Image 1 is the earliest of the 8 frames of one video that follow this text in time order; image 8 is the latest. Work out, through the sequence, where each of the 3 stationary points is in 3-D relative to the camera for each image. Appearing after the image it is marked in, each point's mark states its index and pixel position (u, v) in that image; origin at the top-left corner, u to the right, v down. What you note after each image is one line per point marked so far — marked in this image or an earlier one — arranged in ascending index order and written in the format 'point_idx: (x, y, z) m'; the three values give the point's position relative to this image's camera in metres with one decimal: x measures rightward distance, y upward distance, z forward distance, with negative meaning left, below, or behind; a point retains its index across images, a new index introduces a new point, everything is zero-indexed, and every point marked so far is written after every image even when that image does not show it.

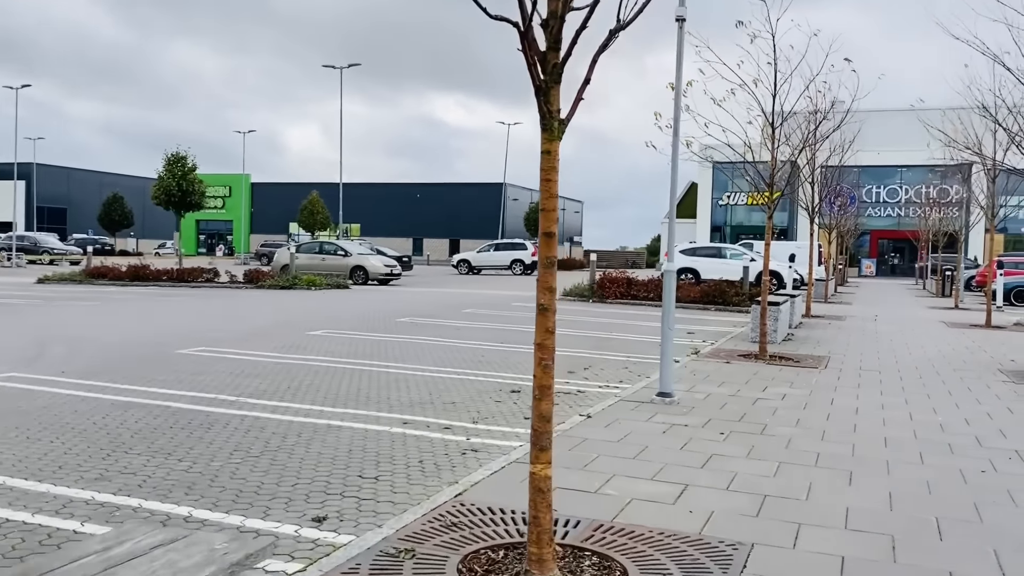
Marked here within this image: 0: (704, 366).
0: (+2.3, -0.9, +10.7) m
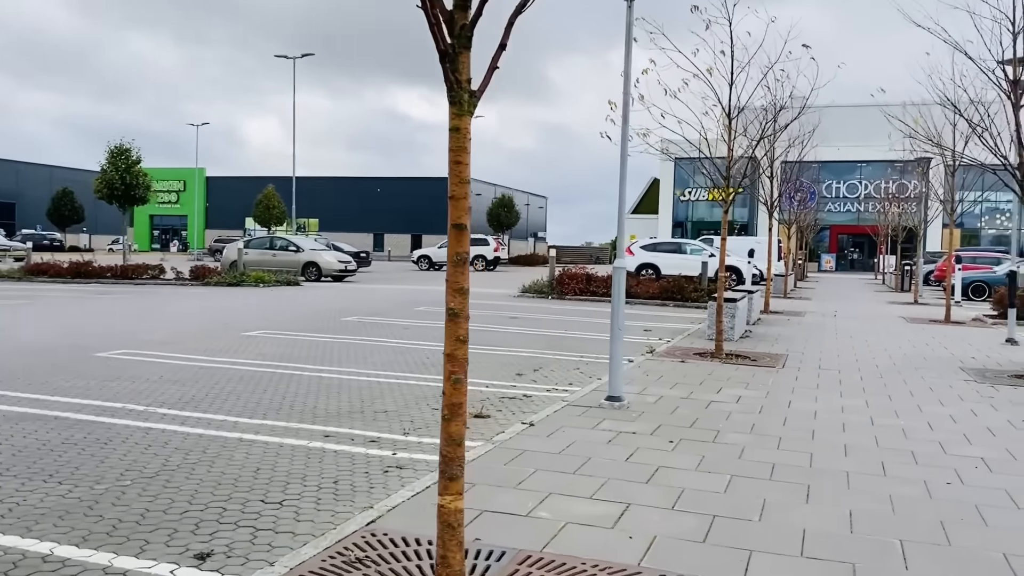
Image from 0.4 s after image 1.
0: (+1.7, -0.9, +10.2) m
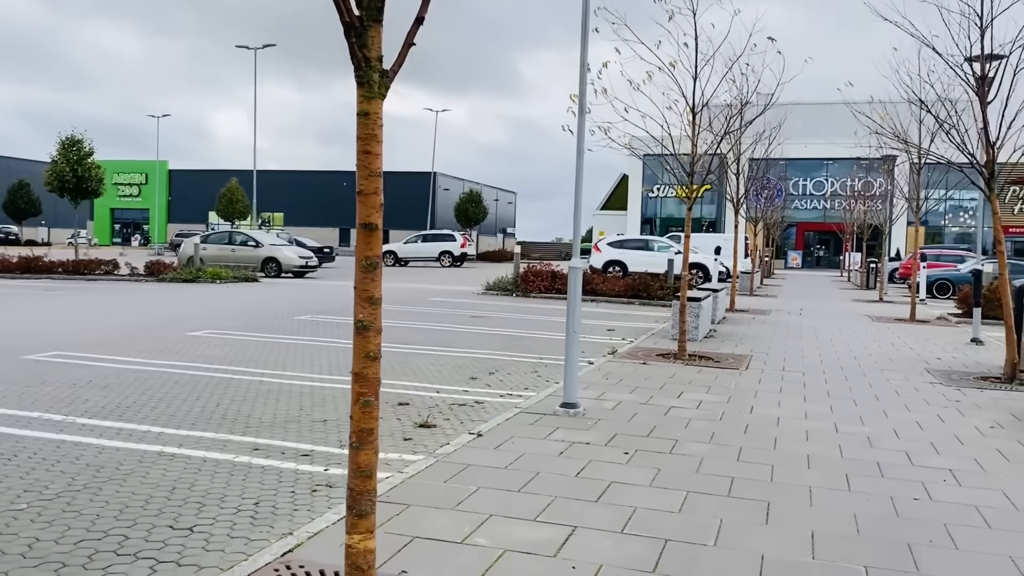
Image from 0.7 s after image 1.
0: (+1.2, -0.9, +9.9) m
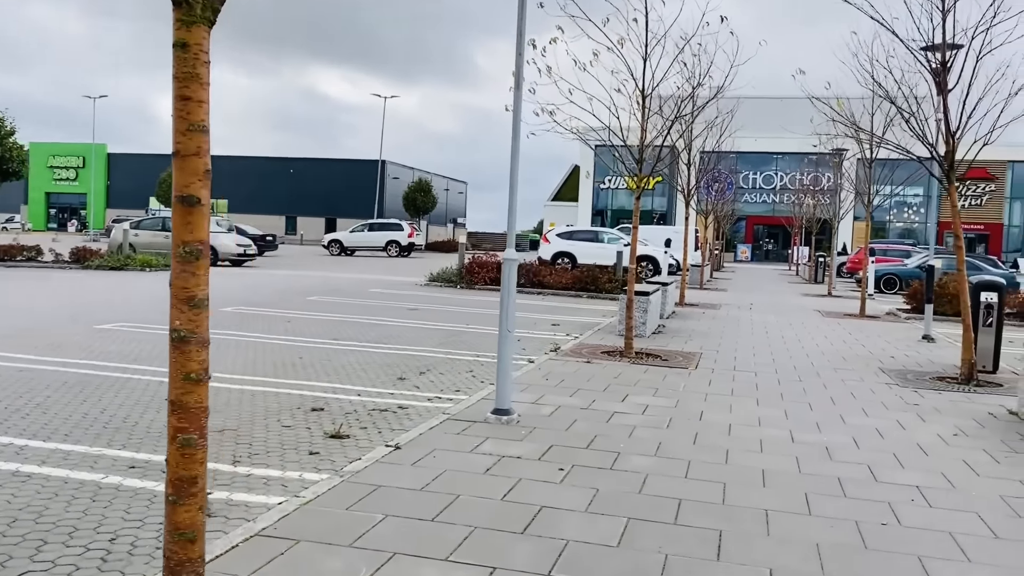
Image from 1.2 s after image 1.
0: (+0.5, -0.8, +9.2) m
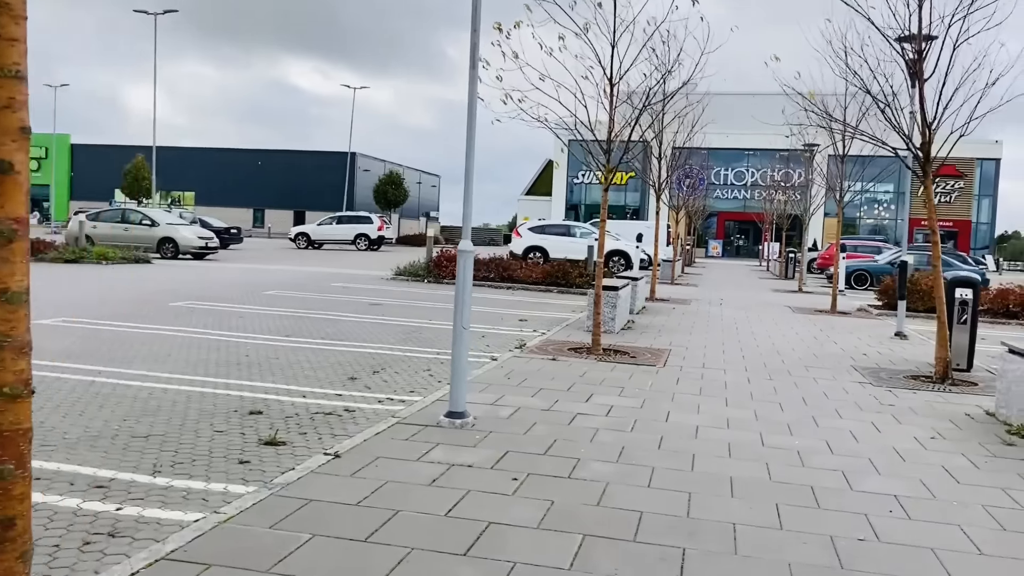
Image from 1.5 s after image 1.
0: (+0.1, -0.8, +8.8) m
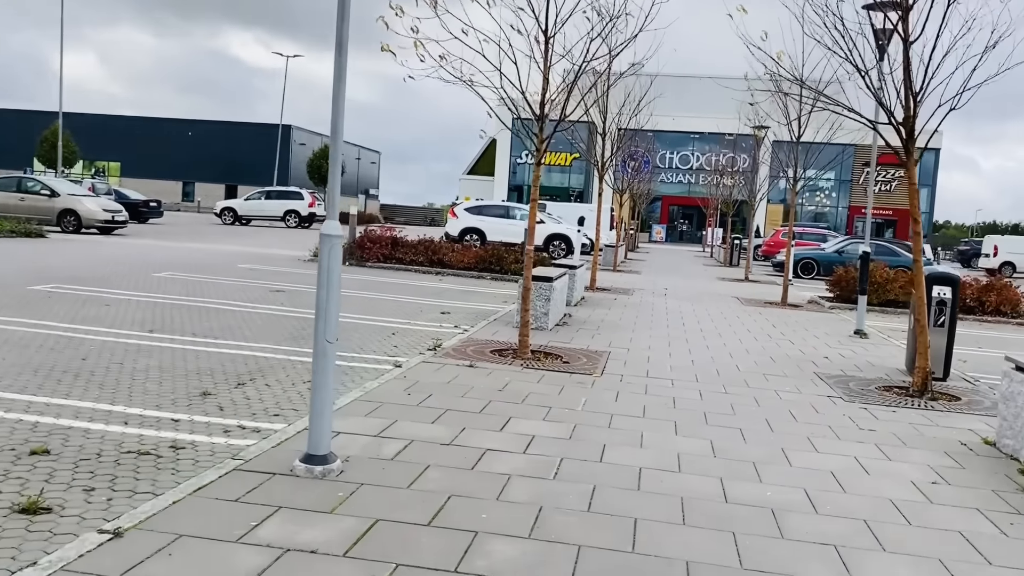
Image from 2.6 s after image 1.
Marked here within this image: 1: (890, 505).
0: (-0.7, -0.7, +7.3) m
1: (+2.0, -1.1, +4.6) m
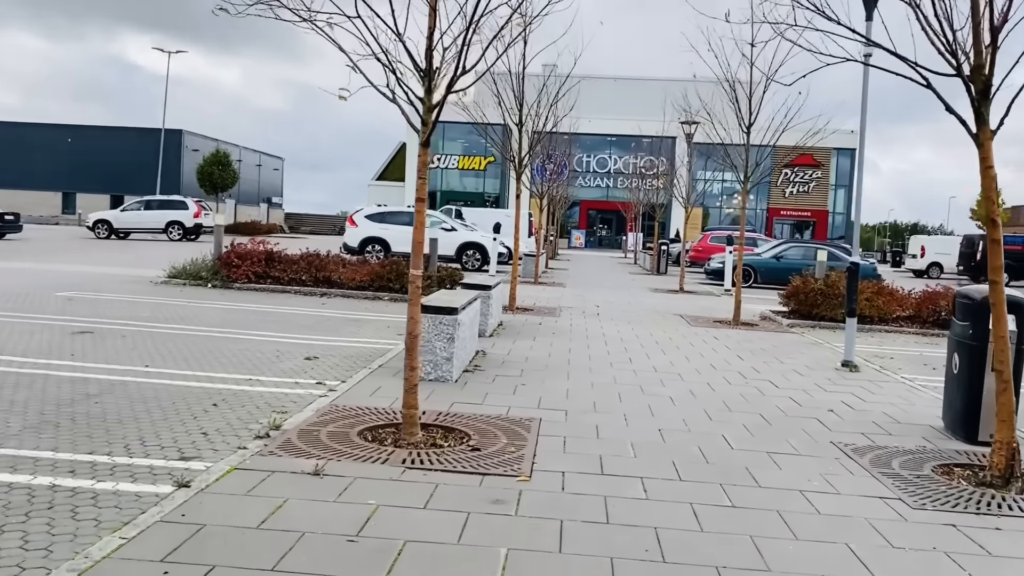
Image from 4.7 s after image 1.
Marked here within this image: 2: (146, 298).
0: (-1.3, -1.0, +4.2) m
1: (+1.6, -1.4, +1.8) m
2: (-5.4, -0.1, +12.9) m
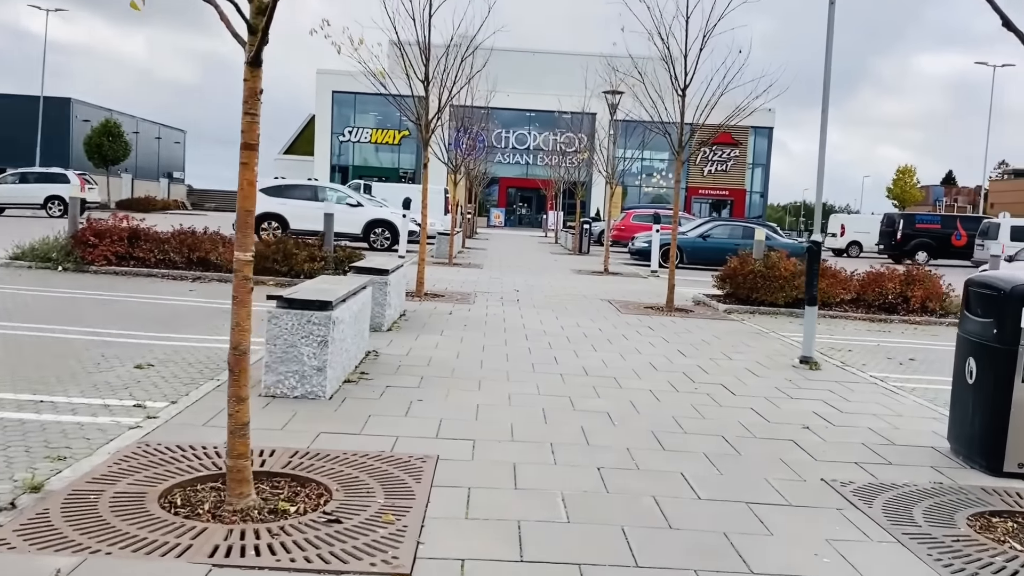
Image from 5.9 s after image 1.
0: (-1.7, -1.0, +2.3) m
1: (+1.4, -1.4, +0.3) m
2: (-6.5, +0.1, +10.6) m
